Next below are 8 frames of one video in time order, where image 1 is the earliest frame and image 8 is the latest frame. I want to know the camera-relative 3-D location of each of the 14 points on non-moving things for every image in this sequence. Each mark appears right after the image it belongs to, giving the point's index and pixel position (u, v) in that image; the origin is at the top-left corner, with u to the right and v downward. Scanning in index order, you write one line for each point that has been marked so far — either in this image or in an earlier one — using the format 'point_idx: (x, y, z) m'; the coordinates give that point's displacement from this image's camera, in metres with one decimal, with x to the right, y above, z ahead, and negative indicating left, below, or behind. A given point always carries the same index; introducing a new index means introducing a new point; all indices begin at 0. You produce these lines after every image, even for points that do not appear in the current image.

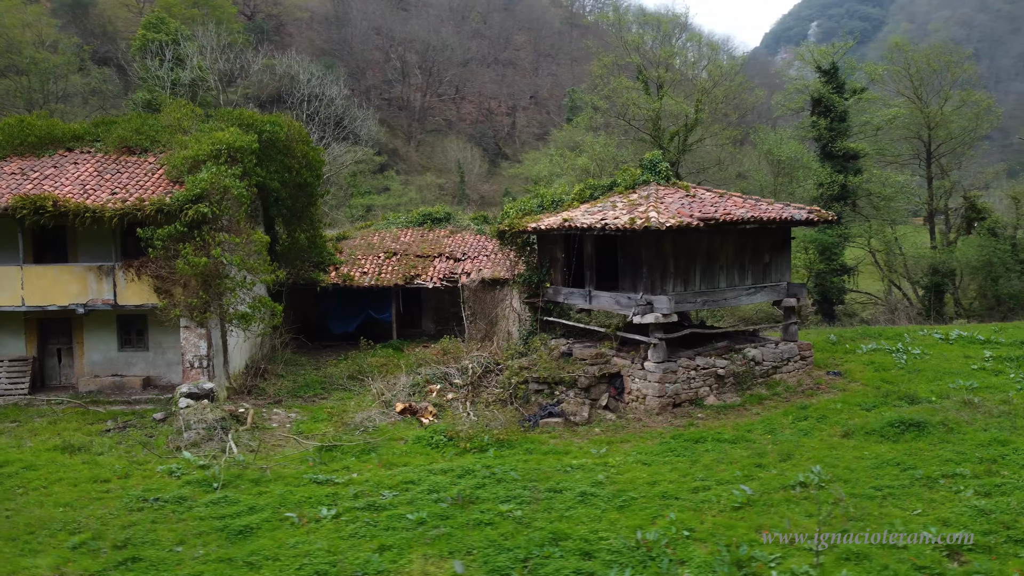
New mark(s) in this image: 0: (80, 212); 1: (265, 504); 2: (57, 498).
0: (-6.7, +1.2, +12.7) m
1: (-2.2, -2.0, +7.5) m
2: (-4.3, -2.0, +7.9) m
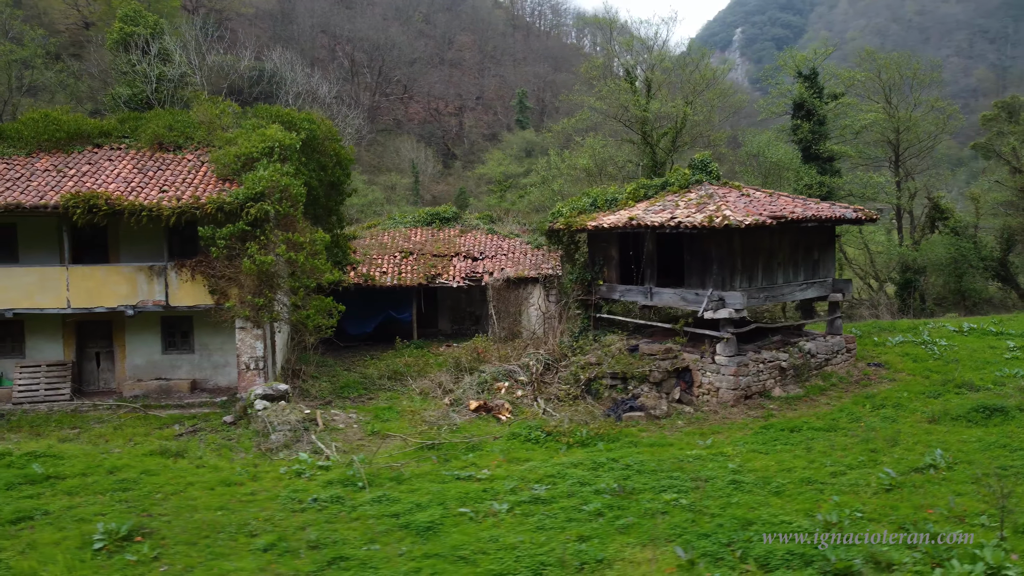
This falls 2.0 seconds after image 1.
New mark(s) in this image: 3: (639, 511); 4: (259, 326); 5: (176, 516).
0: (-5.6, +1.2, +12.3) m
1: (-0.7, -2.0, +7.6) m
2: (-2.9, -2.0, +7.7) m
3: (+1.2, -2.0, +7.3) m
4: (-4.0, -0.6, +12.9) m
5: (-3.0, -2.0, +7.3) m
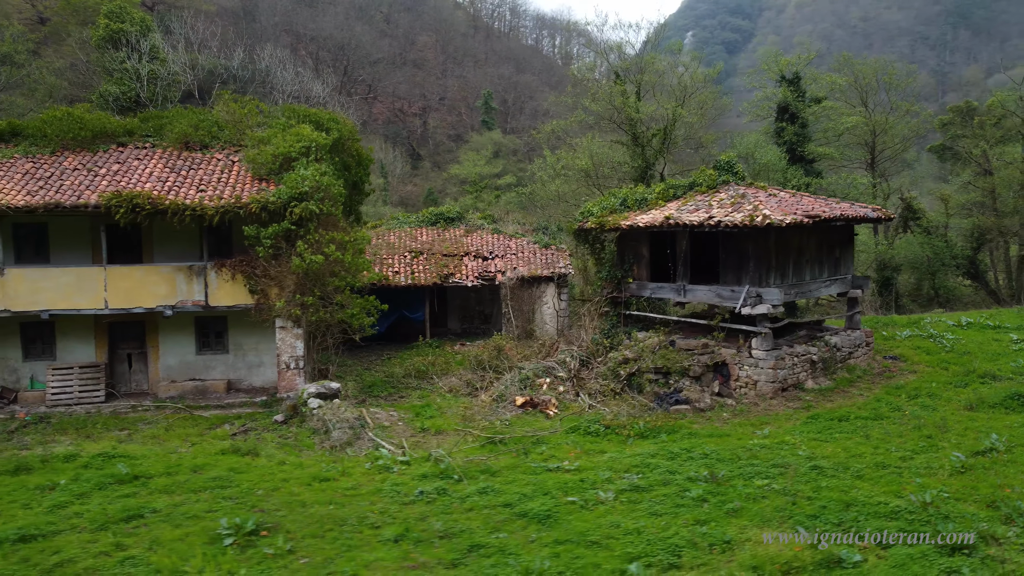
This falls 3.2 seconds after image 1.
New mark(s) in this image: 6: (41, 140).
0: (-5.0, +1.2, +12.2) m
1: (+0.2, -1.9, +7.8) m
2: (-1.9, -2.0, +7.8) m
3: (+2.2, -1.9, +7.6) m
4: (-3.4, -0.6, +13.0) m
5: (-2.0, -2.0, +7.4) m
6: (-8.1, +2.5, +14.0) m
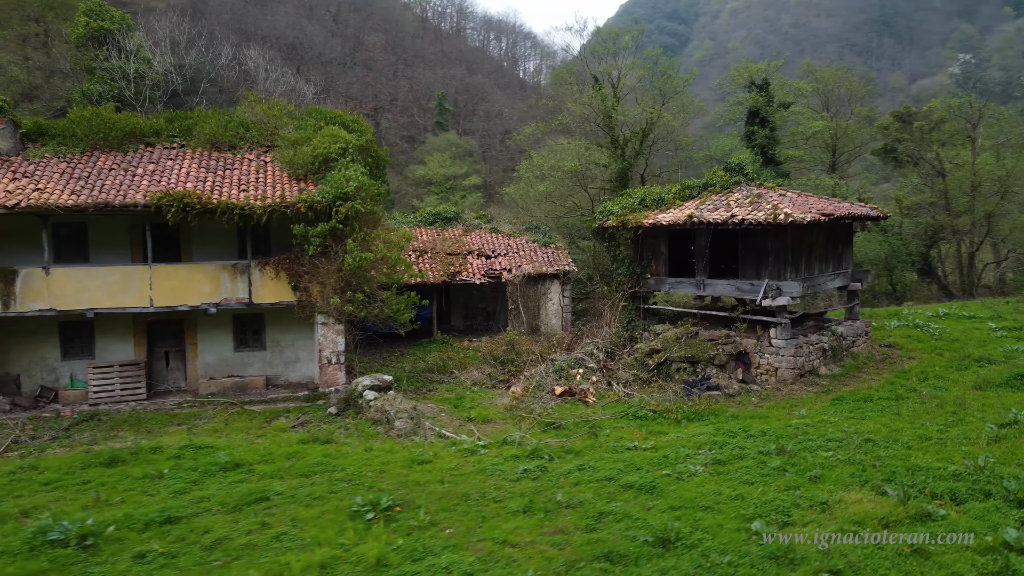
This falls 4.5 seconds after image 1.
0: (-4.3, +1.2, +12.5) m
1: (+1.2, -1.9, +8.4) m
2: (-0.9, -1.9, +8.3) m
3: (+3.1, -1.8, +8.4) m
4: (-2.8, -0.5, +13.3) m
5: (-1.0, -1.9, +7.9) m
6: (-7.6, +2.6, +14.0) m
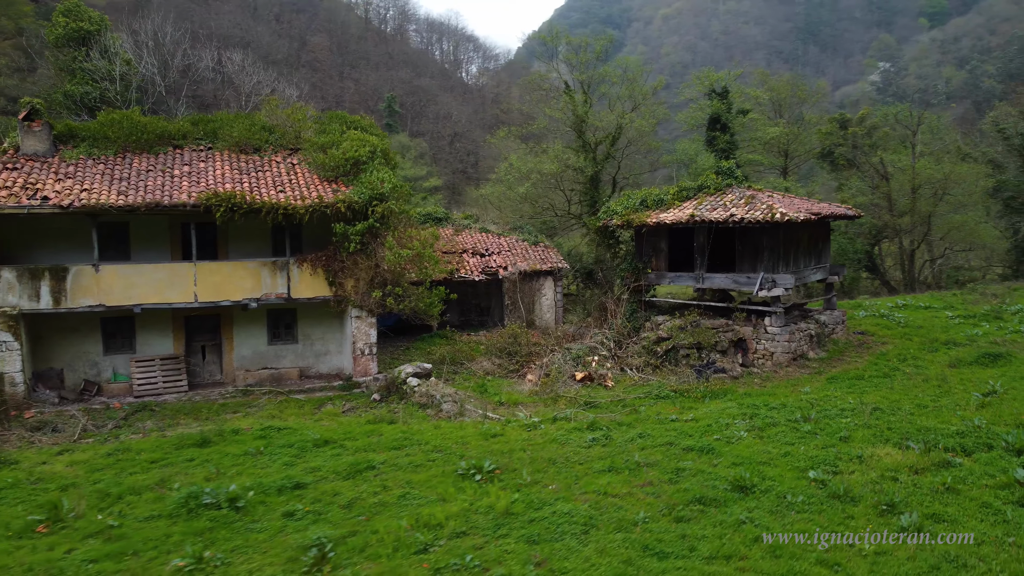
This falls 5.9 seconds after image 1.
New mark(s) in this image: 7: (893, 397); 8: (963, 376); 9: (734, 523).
0: (-3.9, +1.3, +13.2) m
1: (+2.0, -1.7, +9.6) m
2: (-0.1, -1.8, +9.3) m
3: (+3.9, -1.7, +9.7) m
4: (-2.4, -0.5, +14.2) m
5: (-0.1, -1.8, +8.8) m
6: (-7.3, +2.6, +14.4) m
7: (+5.4, -1.5, +11.5) m
8: (+6.9, -1.4, +12.5) m
9: (+1.9, -2.0, +6.9) m
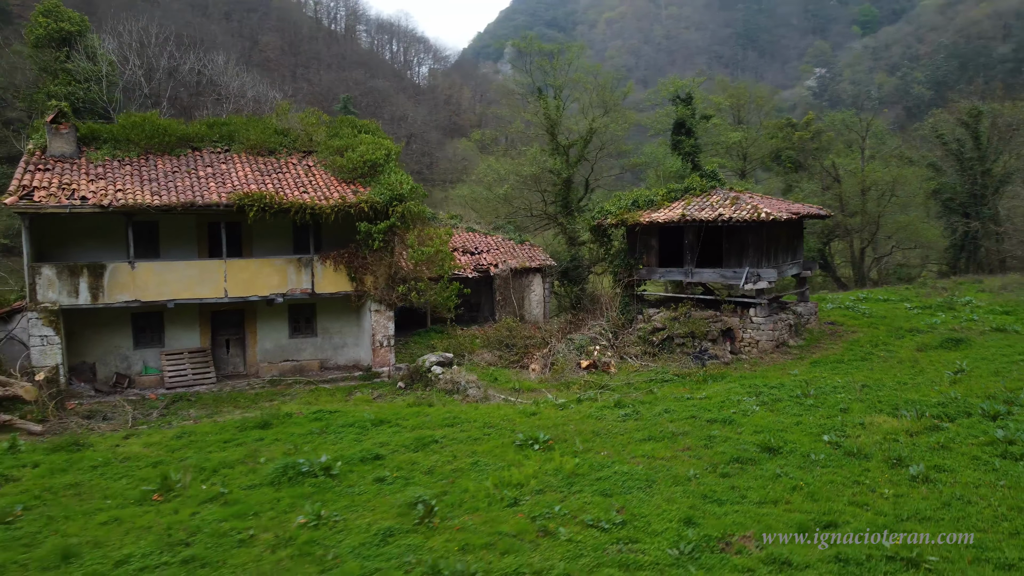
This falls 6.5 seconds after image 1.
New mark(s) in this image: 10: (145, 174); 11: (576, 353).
0: (-3.6, +1.4, +13.9) m
1: (+2.5, -1.6, +10.8) m
2: (+0.4, -1.7, +10.3) m
3: (+4.4, -1.6, +11.0) m
4: (-2.2, -0.4, +15.0) m
5: (+0.4, -1.7, +9.9) m
6: (-7.1, +2.6, +14.9) m
7: (+5.7, -1.4, +12.9) m
8: (+7.2, -1.2, +14.0) m
9: (+2.6, -1.9, +8.1) m
10: (-6.4, +2.0, +14.3) m
11: (+1.2, -1.3, +15.9) m
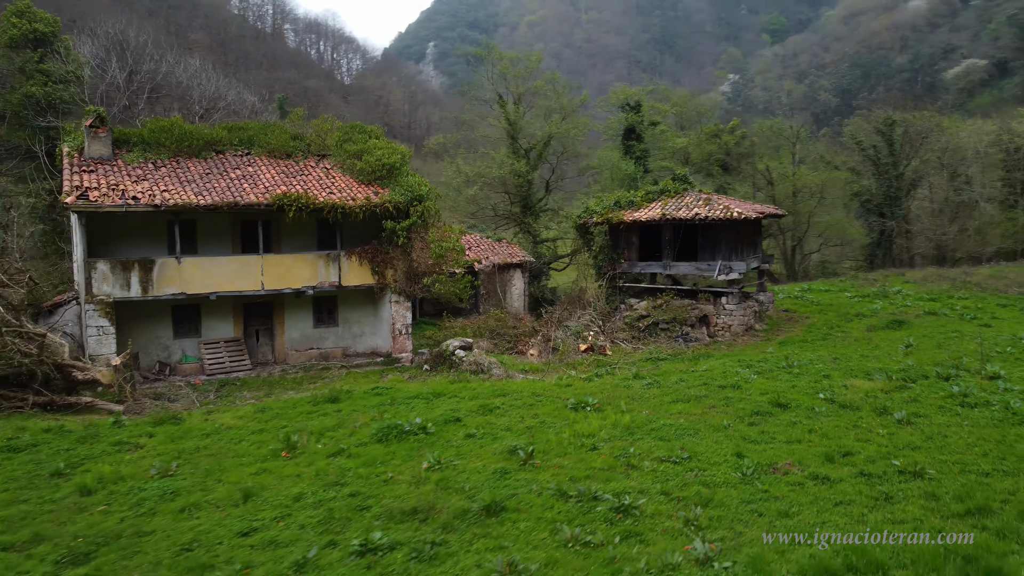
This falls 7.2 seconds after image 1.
0: (-3.4, +1.5, +15.2) m
1: (+3.1, -1.4, +12.7) m
2: (+1.0, -1.5, +12.0) m
3: (+4.9, -1.3, +13.1) m
4: (-2.1, -0.2, +16.4) m
5: (+1.1, -1.5, +11.6) m
6: (-7.0, +2.8, +15.9) m
7: (+6.1, -1.2, +15.1) m
8: (+7.4, -1.0, +16.4) m
9: (+3.4, -1.7, +10.0) m
10: (-6.2, +2.1, +15.3) m
11: (+1.3, -1.1, +17.6) m
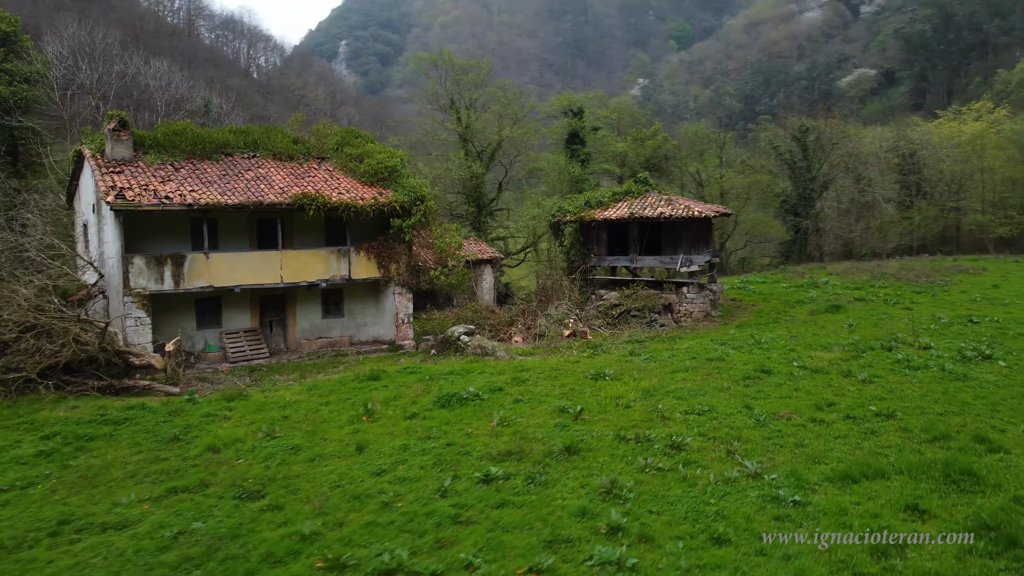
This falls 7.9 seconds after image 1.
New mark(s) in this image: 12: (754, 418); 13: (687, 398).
0: (-3.4, +1.6, +16.6) m
1: (+3.3, -1.2, +14.7) m
2: (+1.4, -1.3, +13.8) m
3: (+5.1, -1.1, +15.4) m
4: (-2.2, -0.1, +17.9) m
5: (+1.5, -1.3, +13.4) m
6: (-7.1, +2.9, +16.8) m
7: (+6.0, -0.9, +17.5) m
8: (+7.2, -0.7, +18.9) m
9: (+4.0, -1.4, +12.1) m
10: (-6.2, +2.2, +16.3) m
11: (+1.0, -0.9, +19.5) m
12: (+3.0, -1.7, +10.2) m
13: (+2.4, -1.6, +11.3) m
